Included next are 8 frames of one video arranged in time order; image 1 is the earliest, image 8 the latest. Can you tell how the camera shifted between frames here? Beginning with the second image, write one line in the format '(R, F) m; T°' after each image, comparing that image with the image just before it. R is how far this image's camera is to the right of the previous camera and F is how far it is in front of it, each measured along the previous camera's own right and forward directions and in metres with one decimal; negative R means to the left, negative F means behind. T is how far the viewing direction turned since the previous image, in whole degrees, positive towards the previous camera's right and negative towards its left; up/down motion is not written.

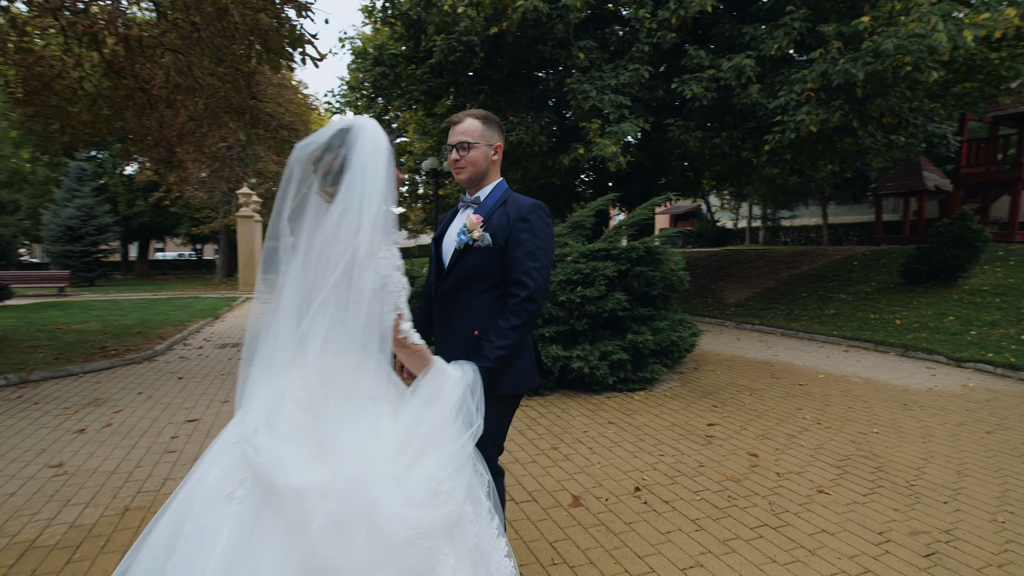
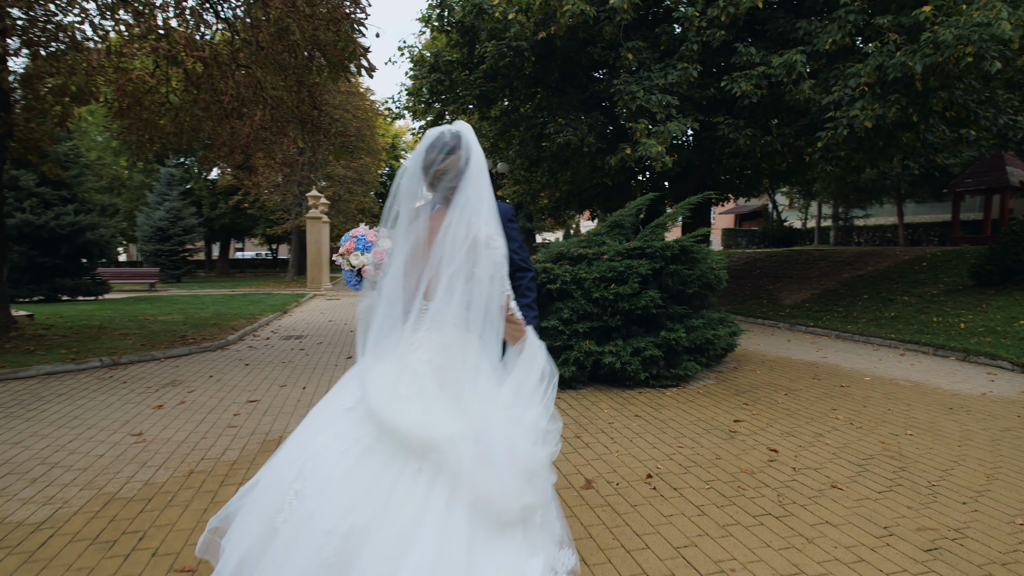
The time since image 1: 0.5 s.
(+0.3, -0.3) m; -6°
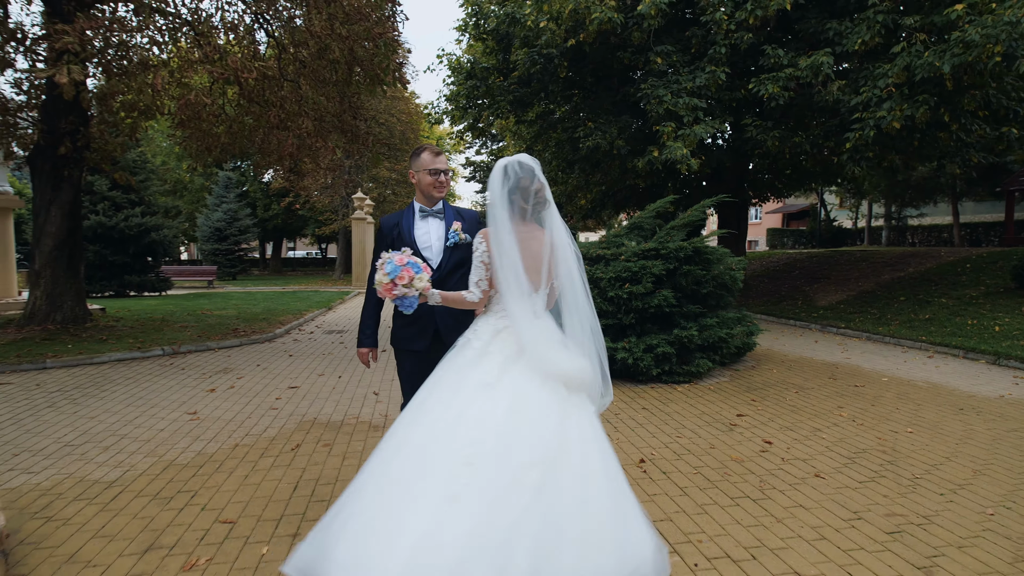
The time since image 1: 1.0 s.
(+0.3, -0.4) m; -4°
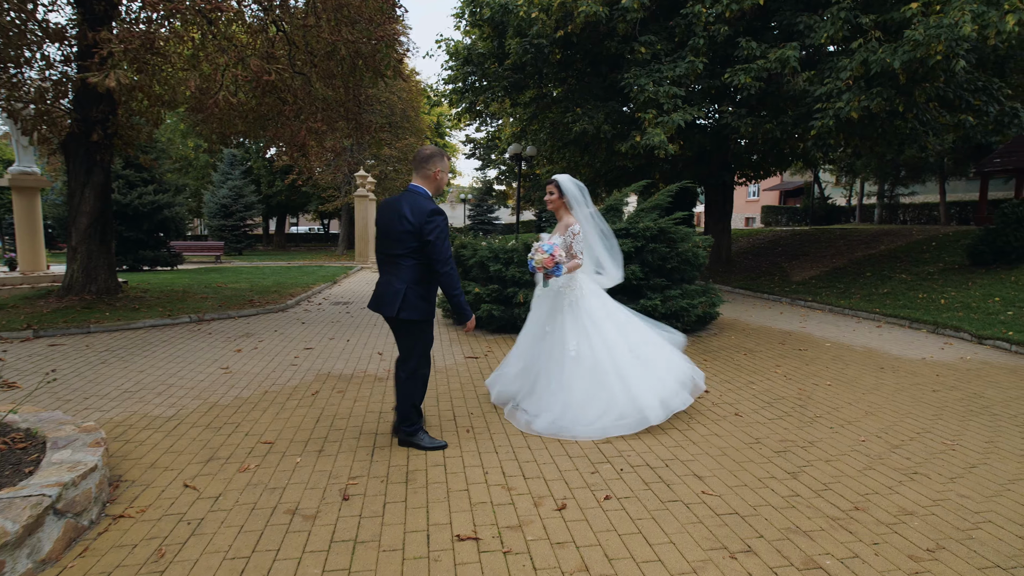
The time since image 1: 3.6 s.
(+0.2, -1.0) m; 0°
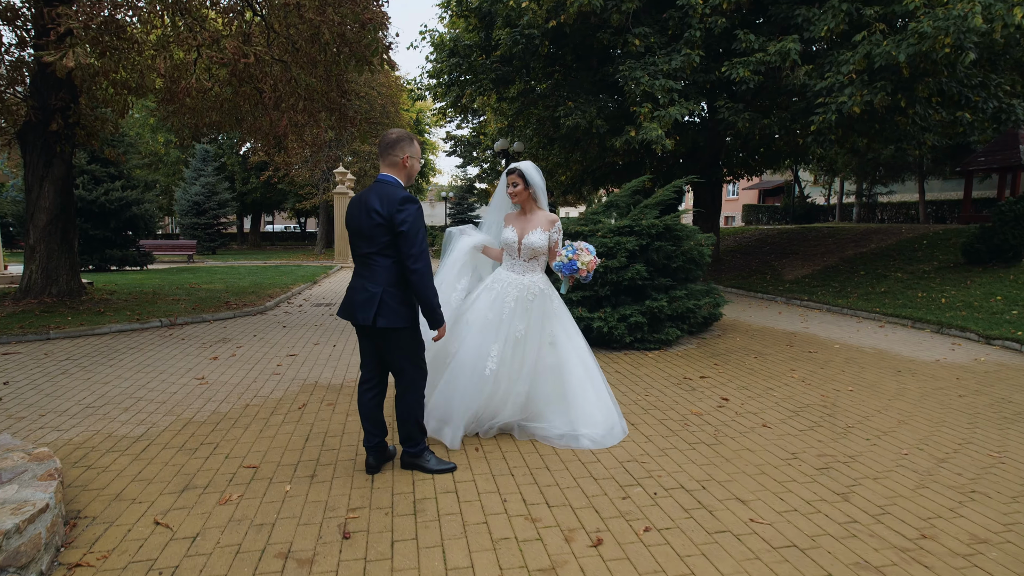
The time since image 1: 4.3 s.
(-0.3, +0.5) m; +2°
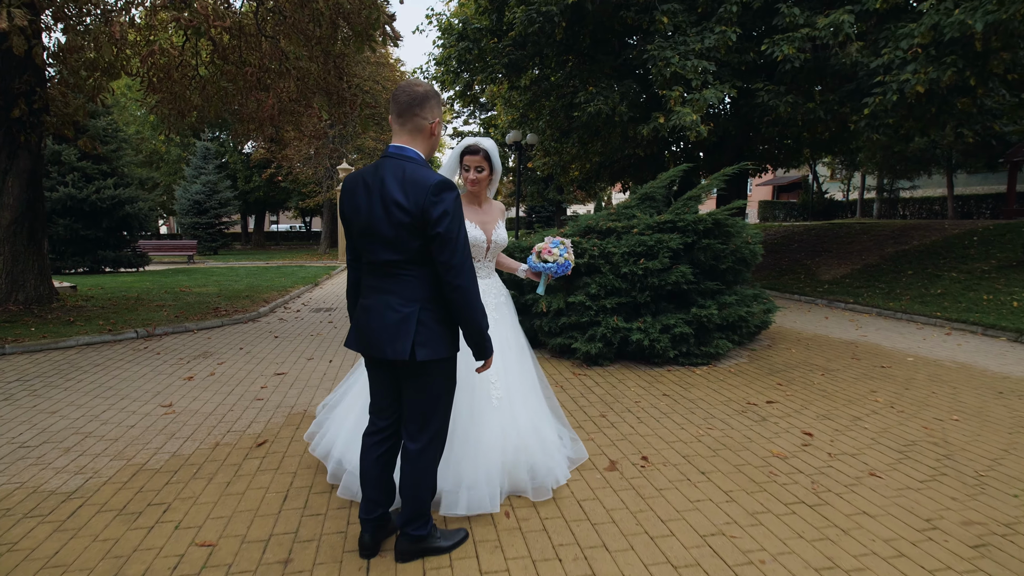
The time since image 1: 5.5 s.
(-0.2, +1.0) m; -1°
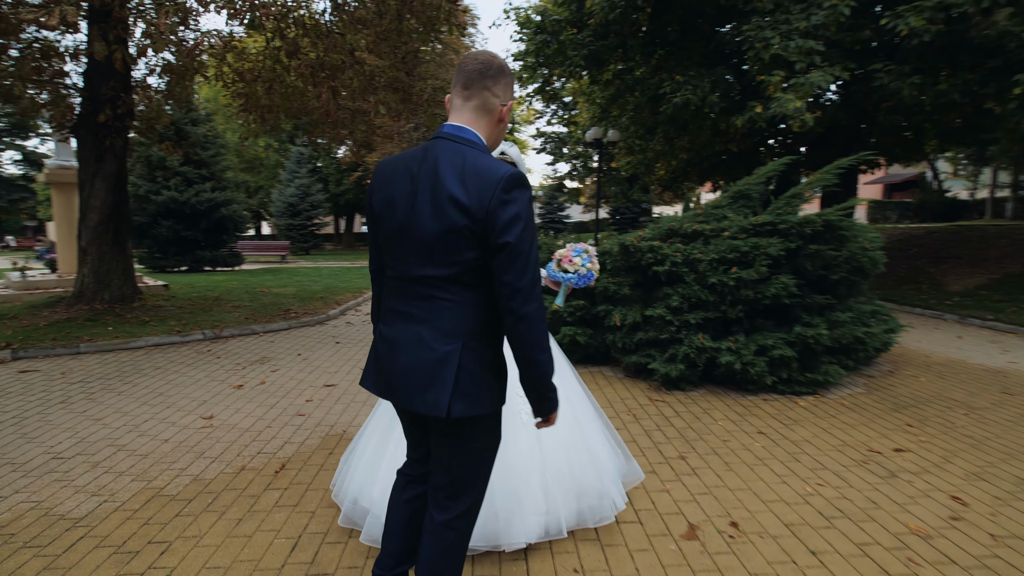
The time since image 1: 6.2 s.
(+0.1, +0.7) m; -8°
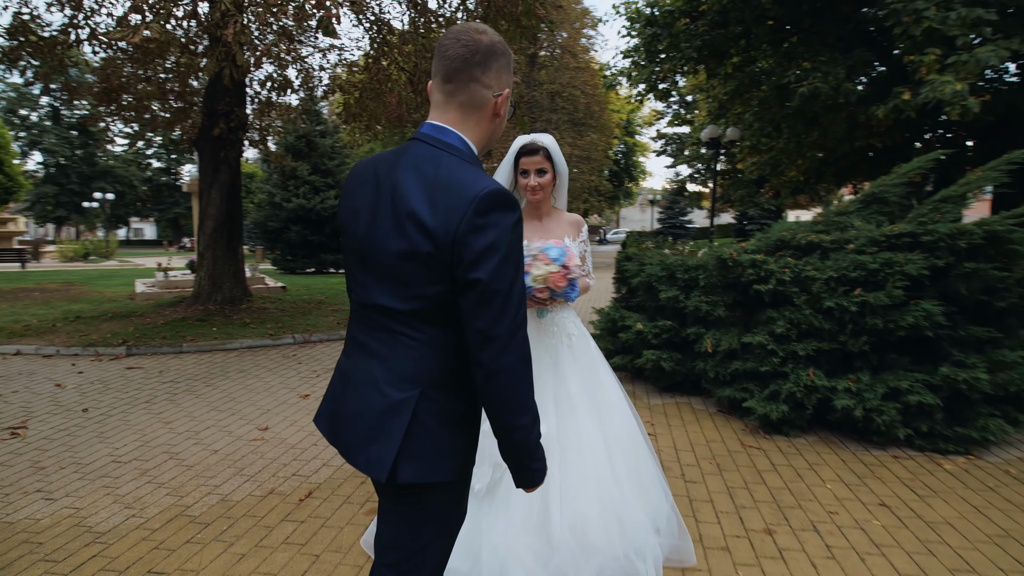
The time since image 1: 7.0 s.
(+0.4, +0.6) m; -12°
